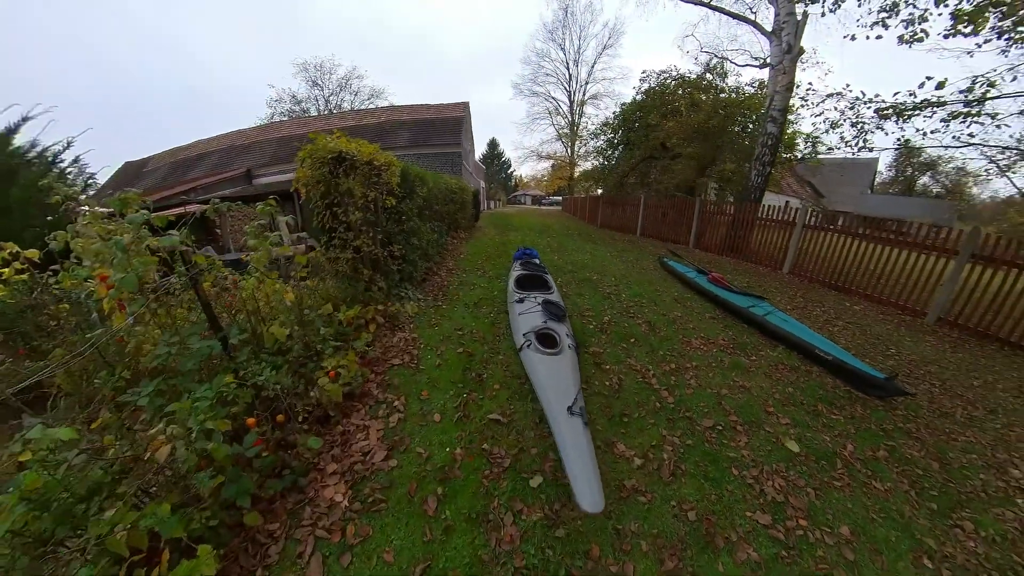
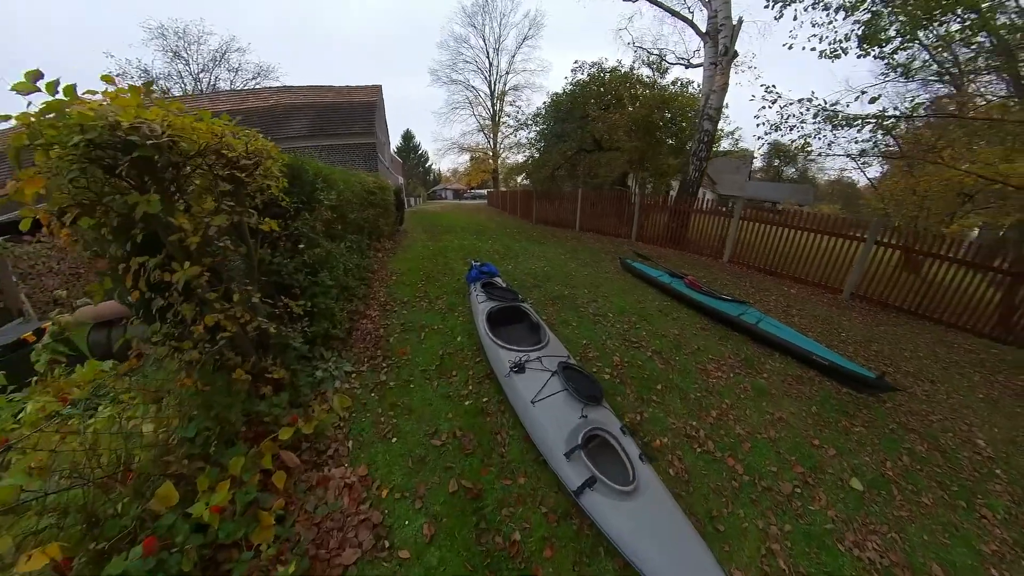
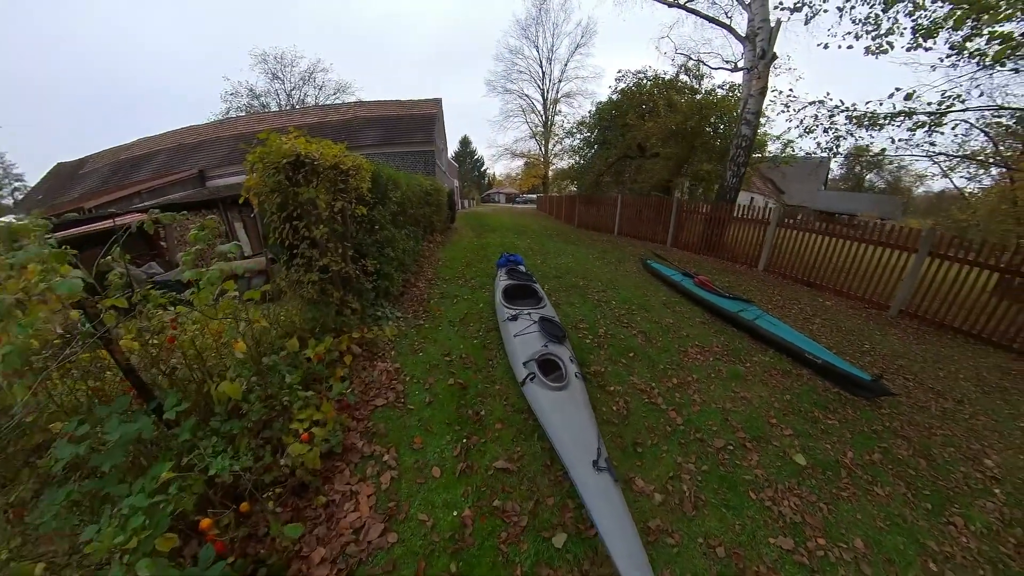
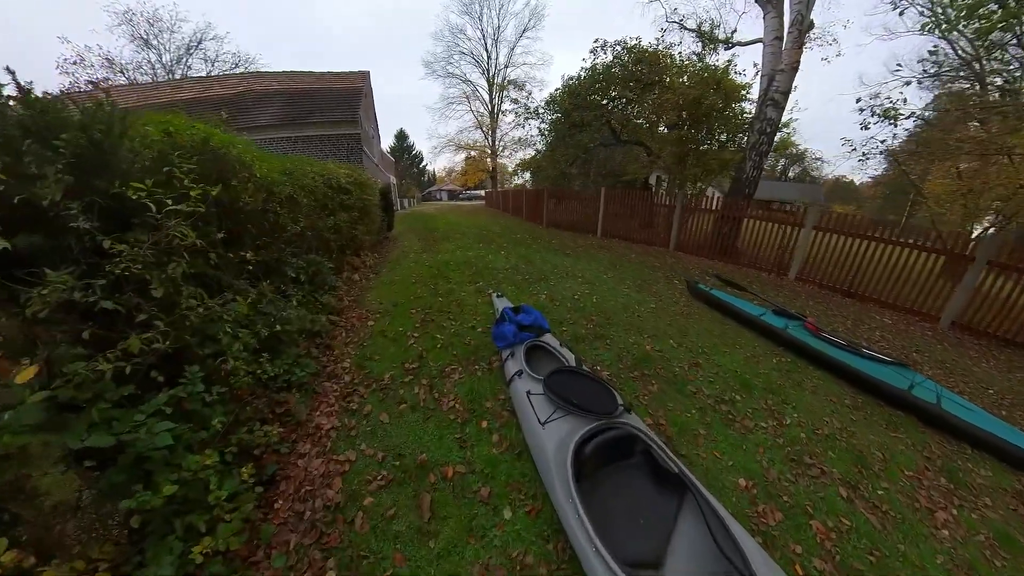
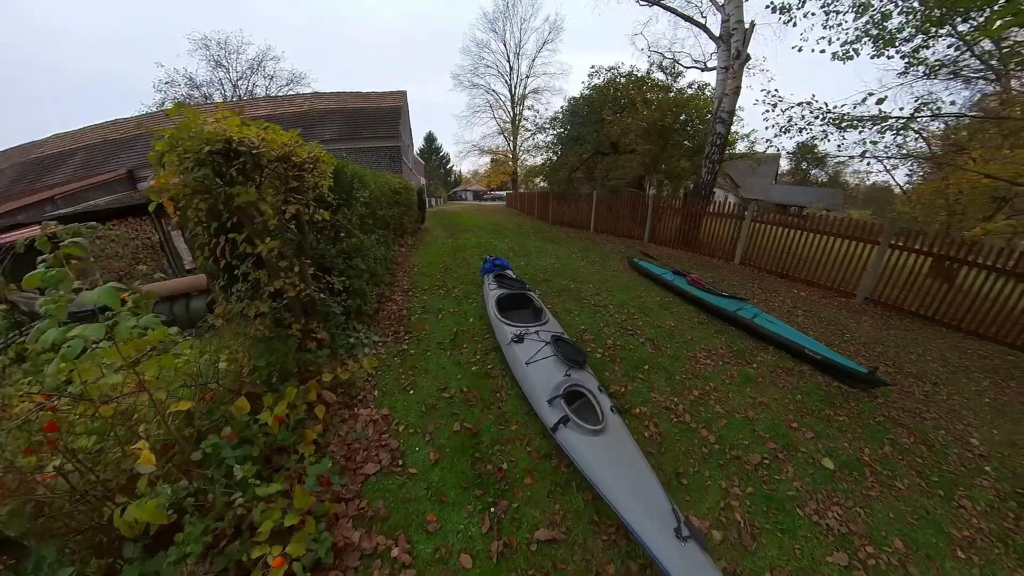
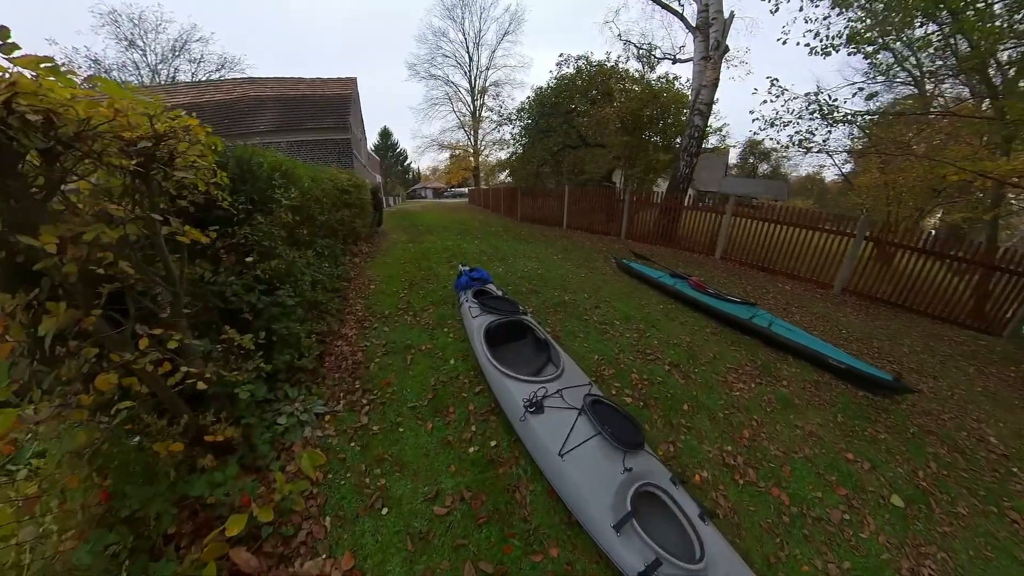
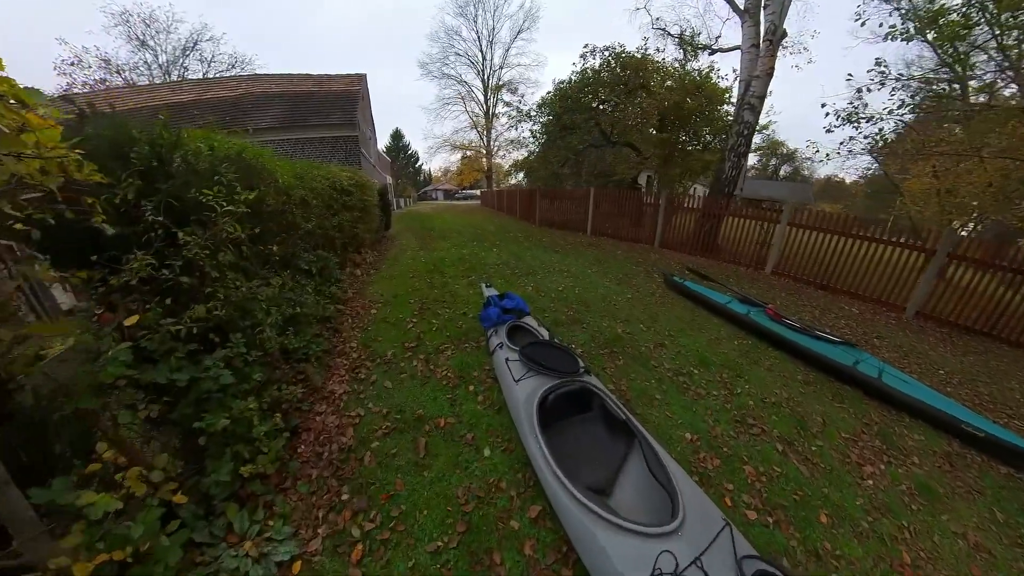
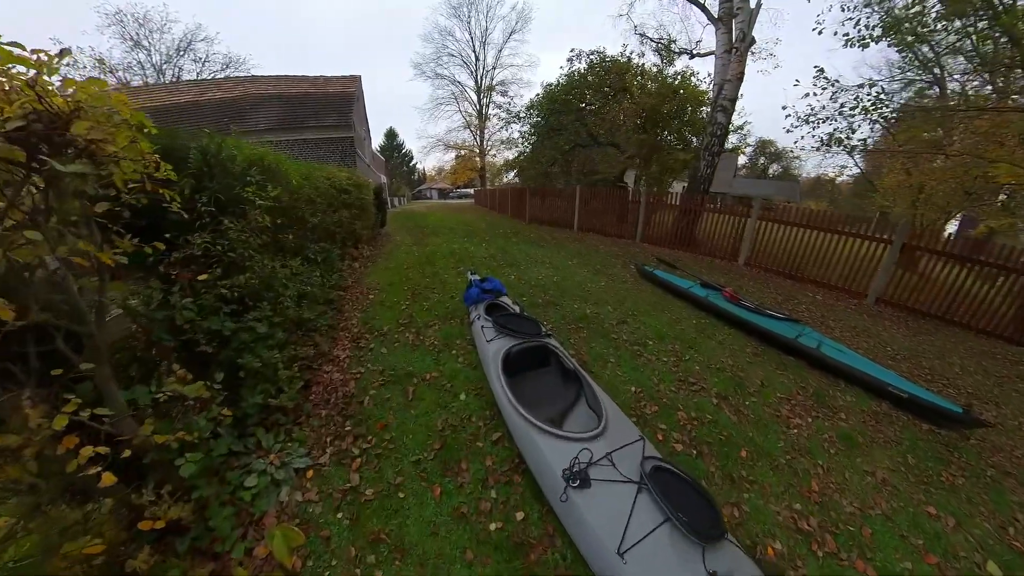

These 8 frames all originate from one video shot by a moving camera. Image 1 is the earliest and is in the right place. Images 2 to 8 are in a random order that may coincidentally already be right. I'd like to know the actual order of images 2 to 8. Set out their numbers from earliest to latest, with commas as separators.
3, 5, 2, 6, 8, 7, 4
